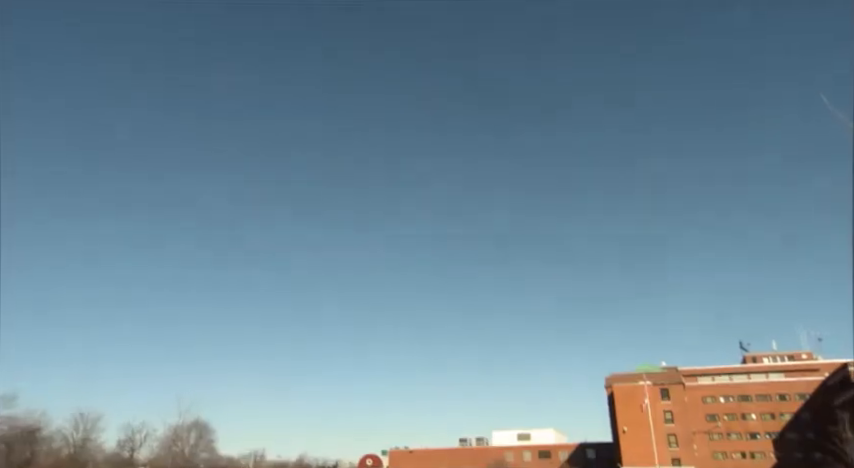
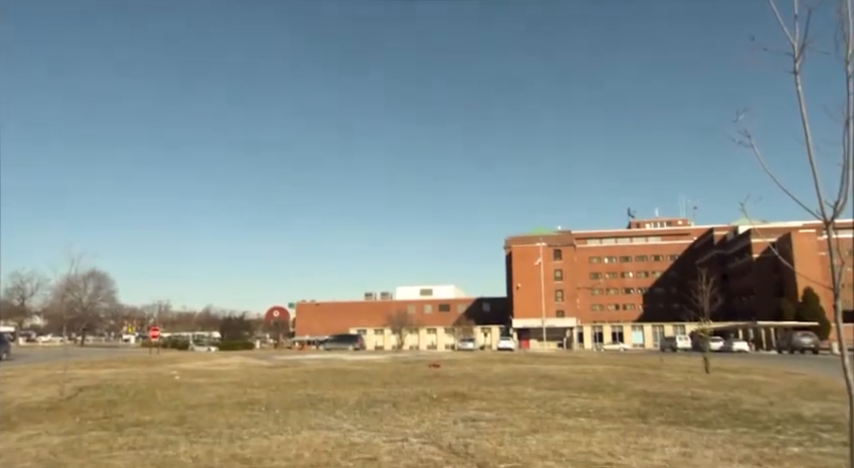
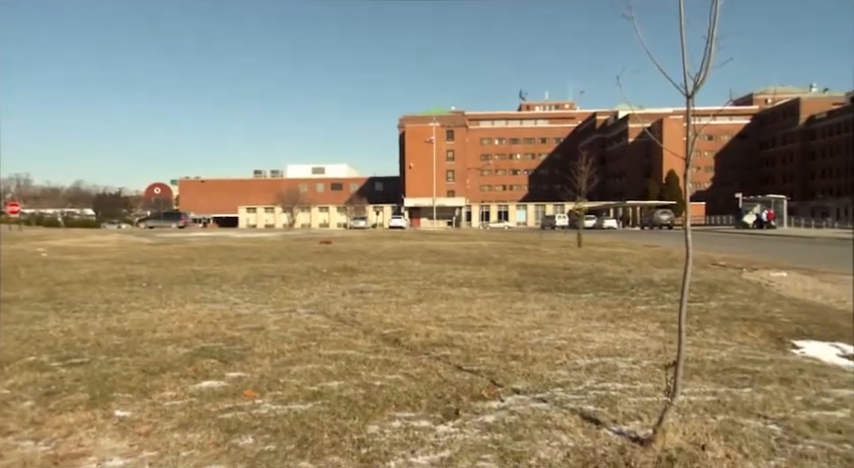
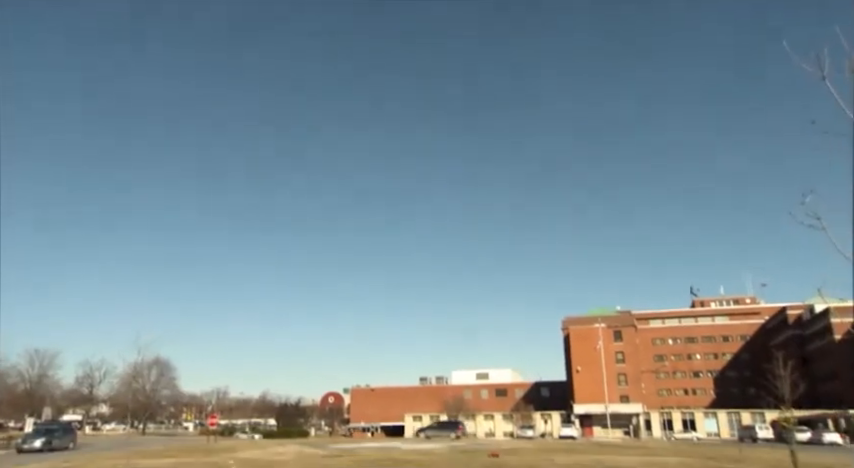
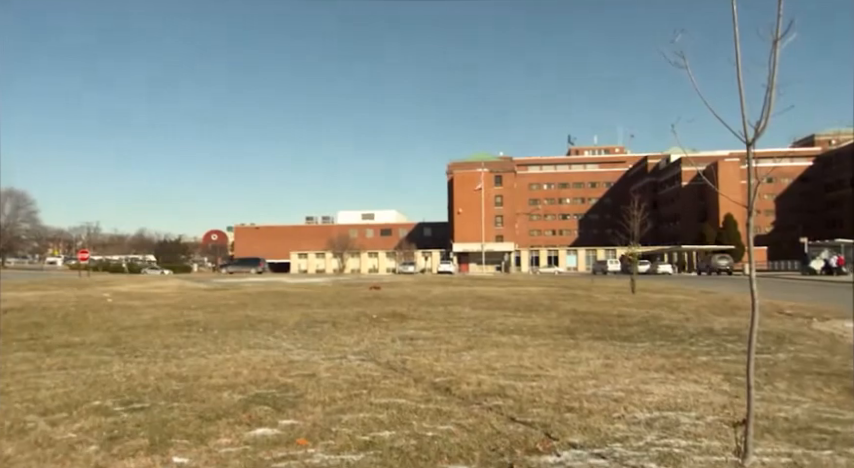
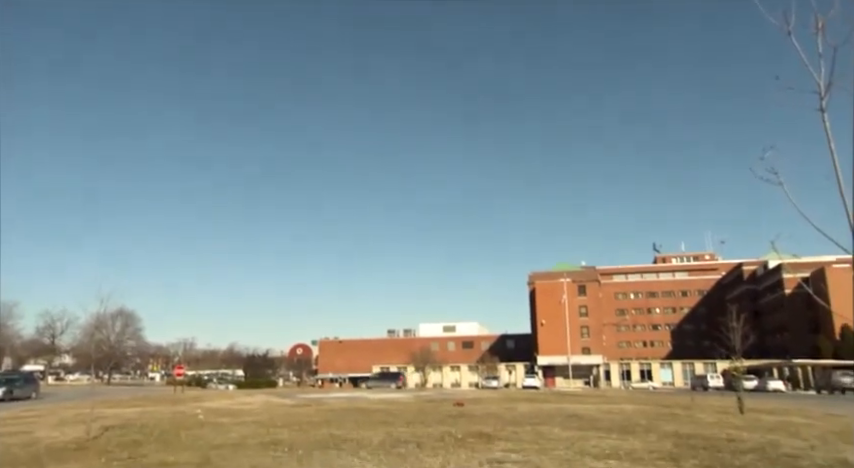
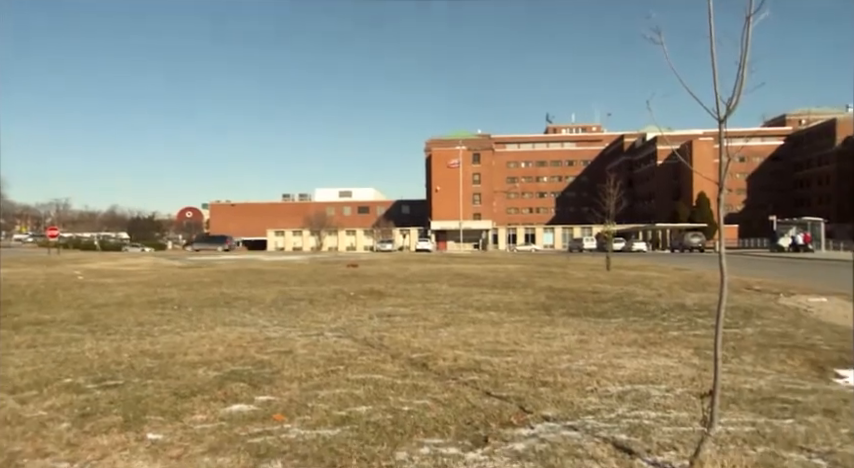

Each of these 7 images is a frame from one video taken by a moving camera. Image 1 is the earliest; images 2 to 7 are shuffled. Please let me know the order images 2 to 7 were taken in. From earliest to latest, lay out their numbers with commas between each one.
4, 6, 2, 5, 7, 3
